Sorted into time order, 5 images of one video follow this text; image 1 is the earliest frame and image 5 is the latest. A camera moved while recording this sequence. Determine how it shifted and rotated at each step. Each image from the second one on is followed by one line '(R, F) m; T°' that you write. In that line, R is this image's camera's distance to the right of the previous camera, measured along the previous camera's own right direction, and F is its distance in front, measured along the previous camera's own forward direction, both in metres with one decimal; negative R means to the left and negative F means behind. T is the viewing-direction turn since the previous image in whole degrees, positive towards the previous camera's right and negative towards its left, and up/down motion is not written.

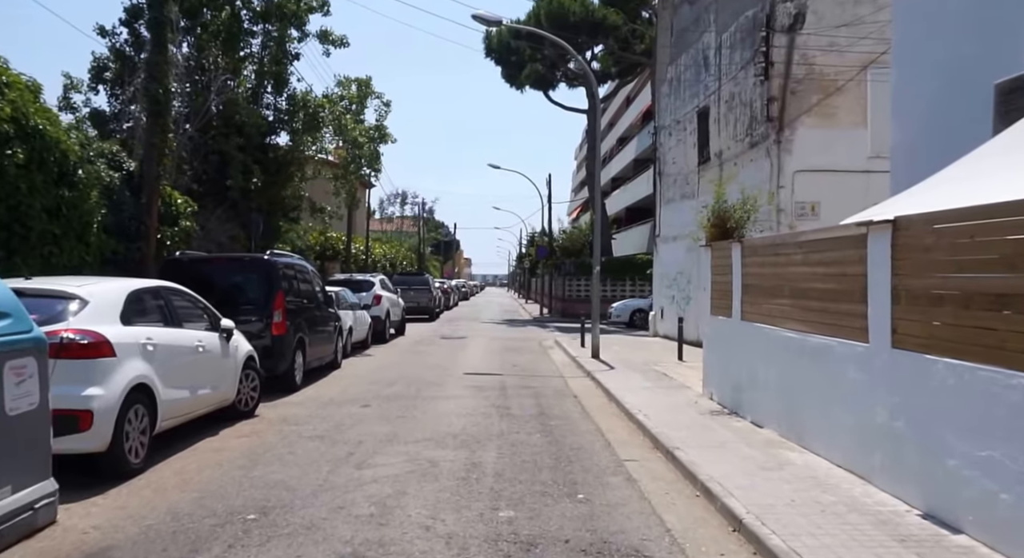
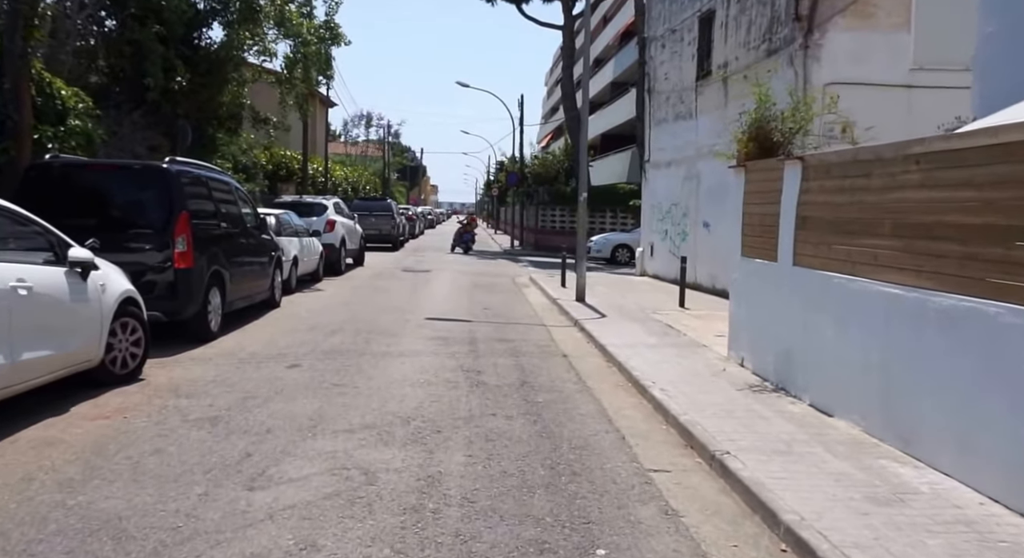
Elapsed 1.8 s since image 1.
(-0.1, +2.8) m; +2°
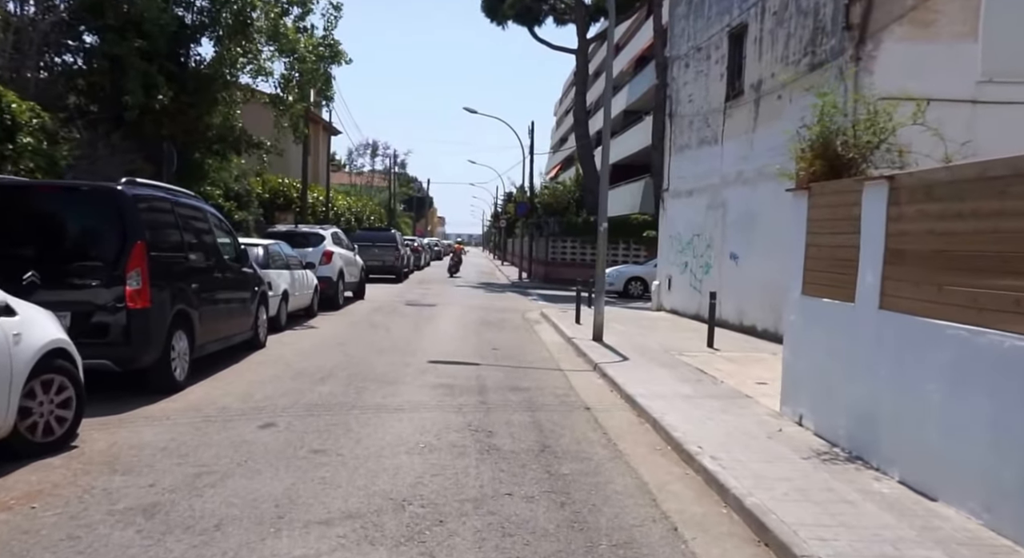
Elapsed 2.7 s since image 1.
(-0.1, +1.4) m; 0°
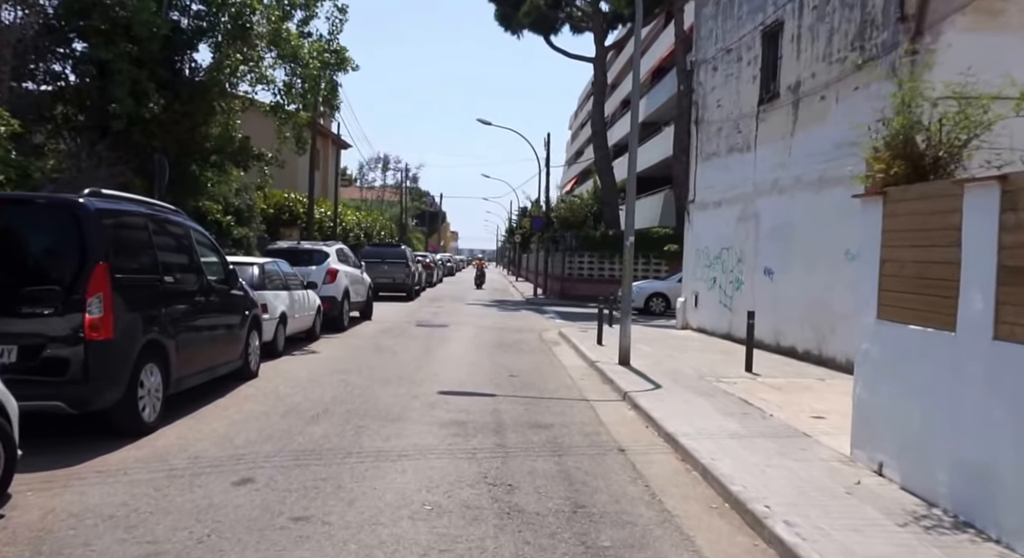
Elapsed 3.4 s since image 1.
(-0.1, +1.2) m; -1°
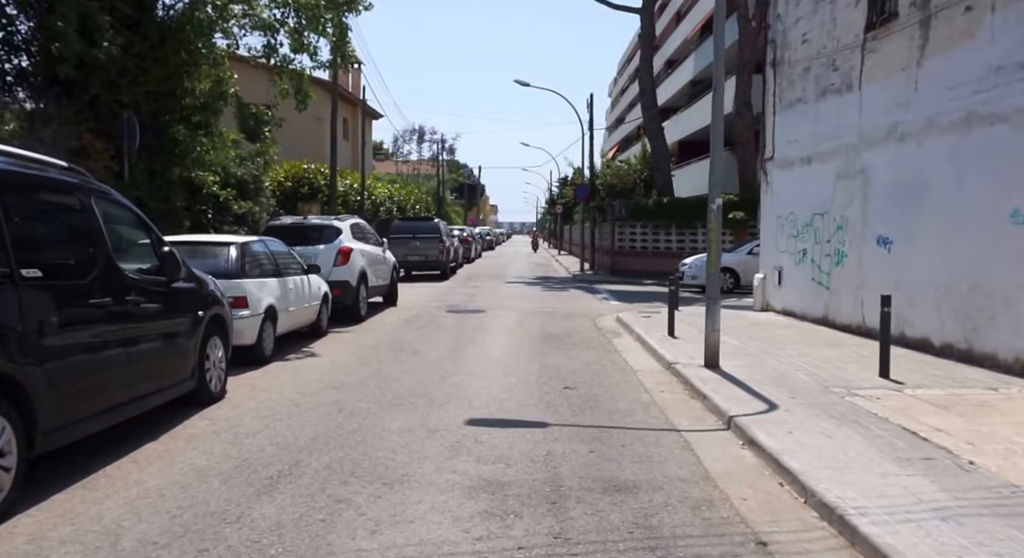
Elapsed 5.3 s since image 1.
(-0.1, +3.0) m; -3°
